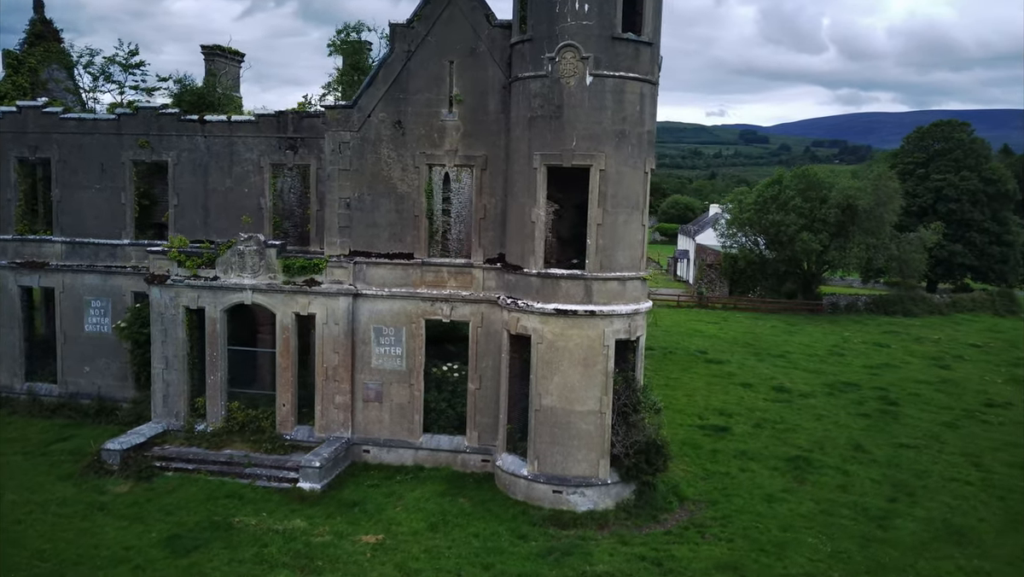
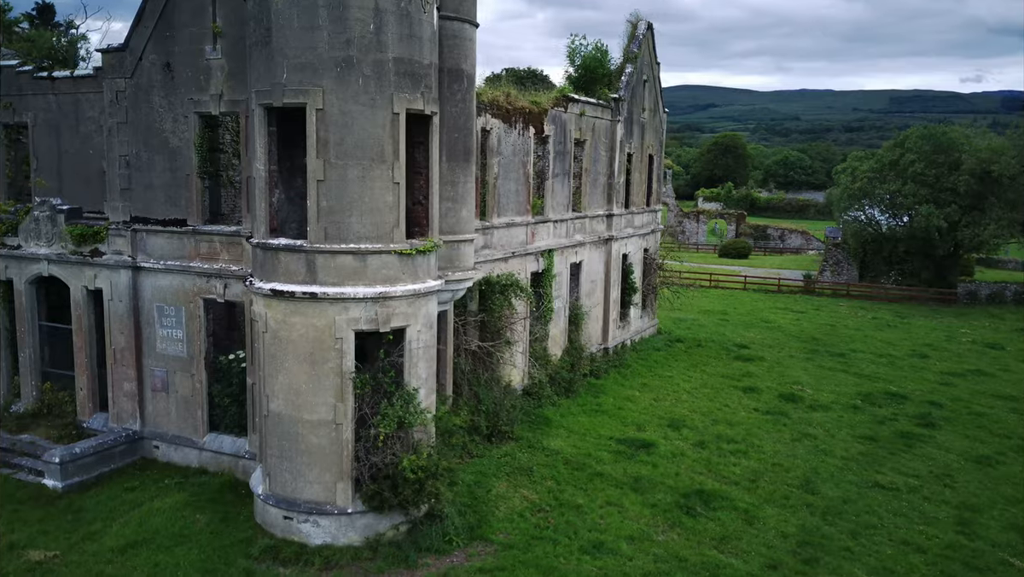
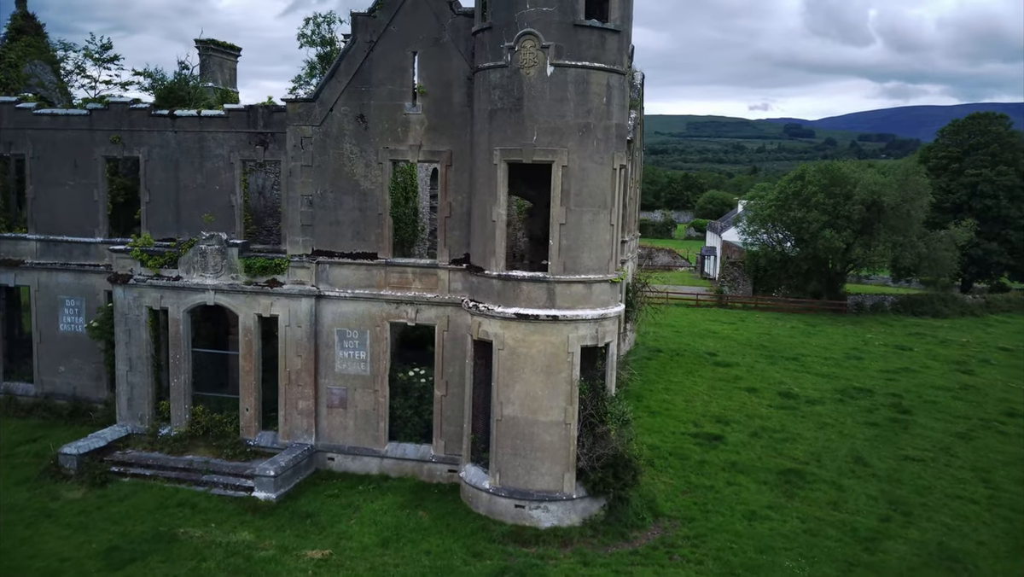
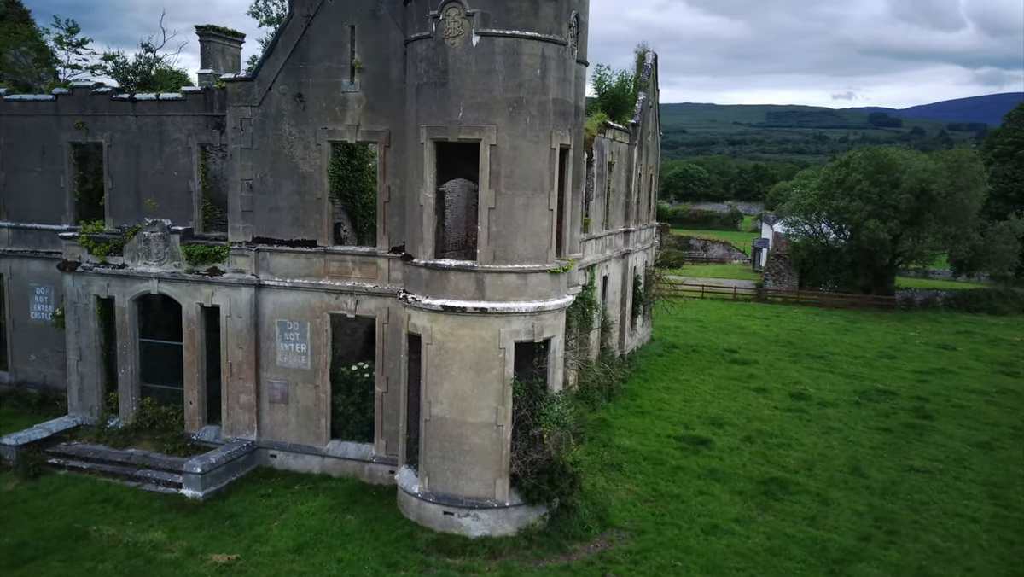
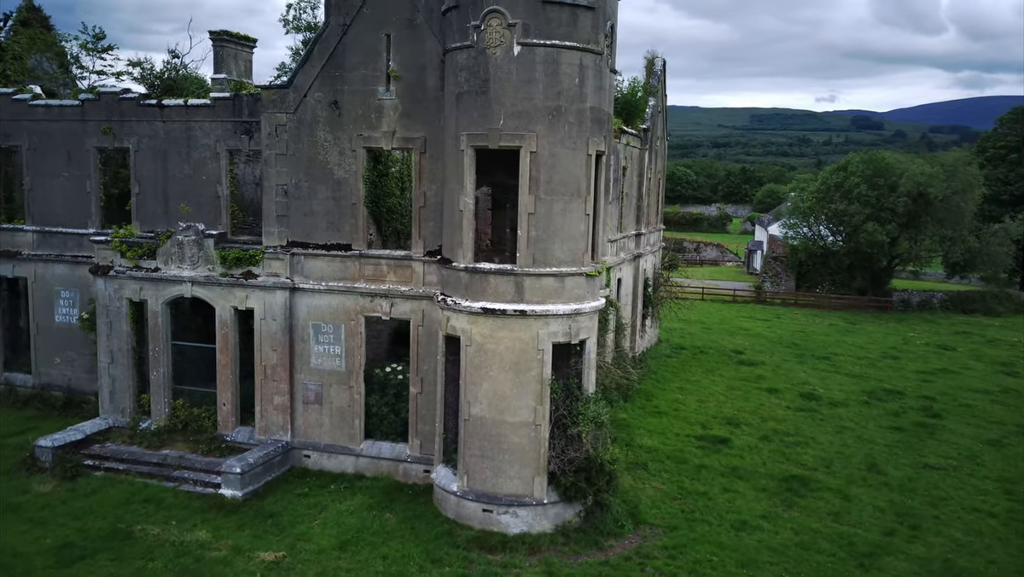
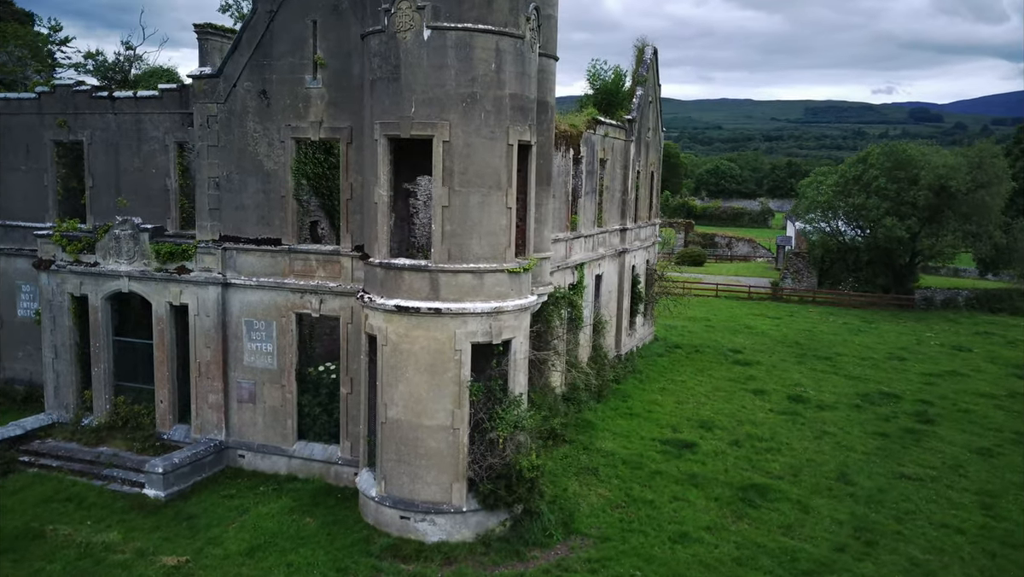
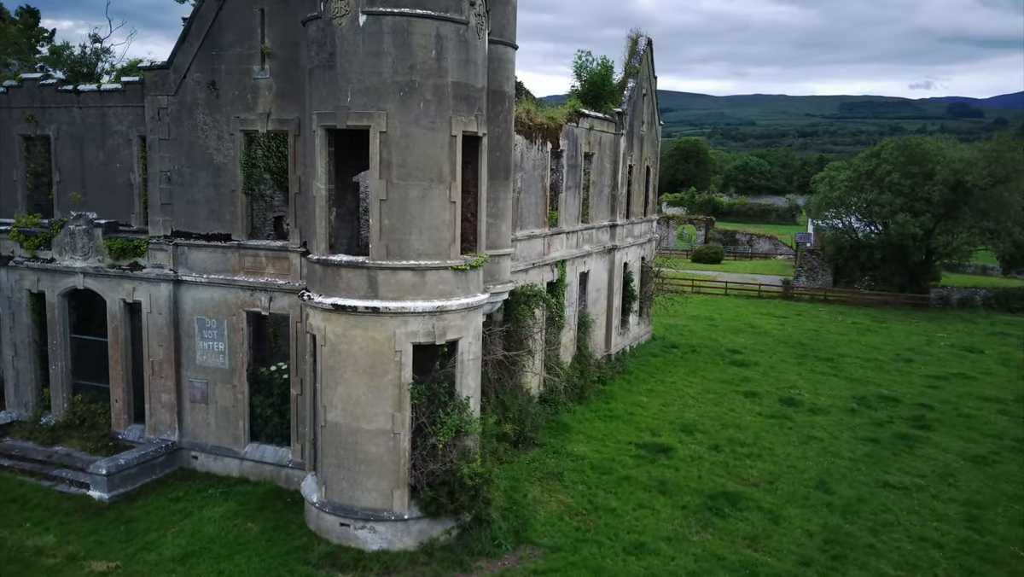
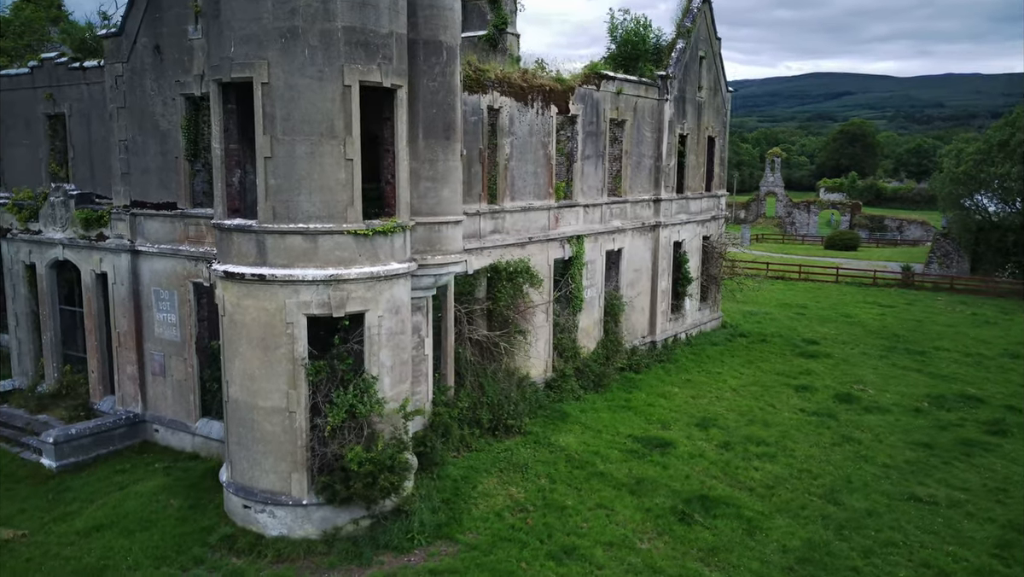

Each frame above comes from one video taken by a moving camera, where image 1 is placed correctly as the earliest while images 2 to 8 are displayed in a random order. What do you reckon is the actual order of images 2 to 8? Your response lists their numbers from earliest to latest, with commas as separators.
3, 5, 4, 6, 7, 2, 8
